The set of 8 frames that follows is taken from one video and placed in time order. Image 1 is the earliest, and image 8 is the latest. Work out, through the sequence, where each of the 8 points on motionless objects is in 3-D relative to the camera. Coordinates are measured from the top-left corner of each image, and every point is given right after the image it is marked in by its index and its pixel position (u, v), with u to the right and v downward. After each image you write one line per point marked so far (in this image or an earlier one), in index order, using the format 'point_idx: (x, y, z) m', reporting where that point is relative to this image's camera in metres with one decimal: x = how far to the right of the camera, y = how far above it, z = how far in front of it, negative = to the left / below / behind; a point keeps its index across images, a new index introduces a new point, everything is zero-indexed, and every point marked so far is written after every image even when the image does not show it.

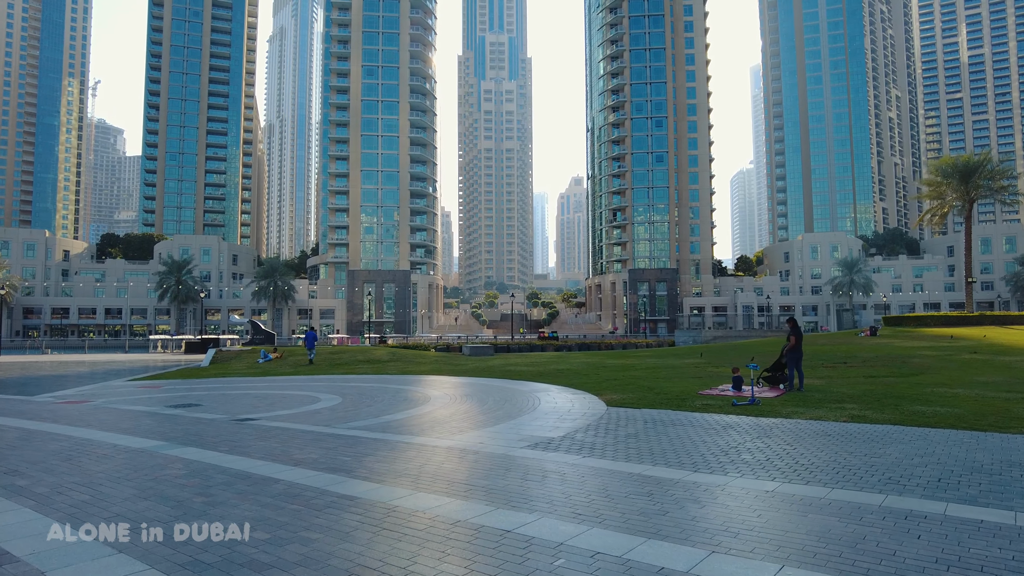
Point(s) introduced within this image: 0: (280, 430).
0: (-3.5, -2.2, +10.0) m
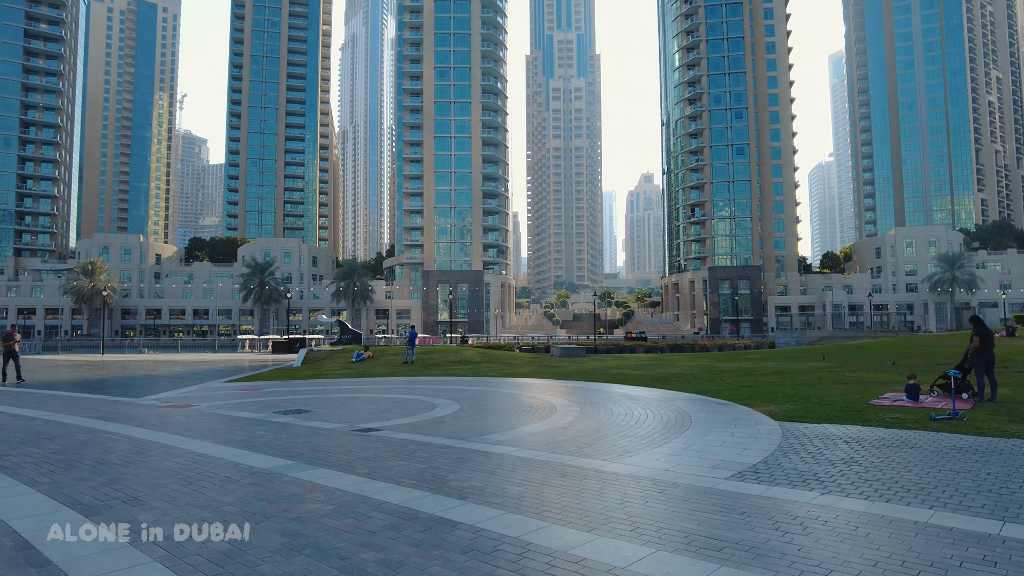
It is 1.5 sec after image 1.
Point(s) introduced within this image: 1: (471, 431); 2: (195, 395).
0: (-1.3, -2.1, +8.6) m
1: (-0.6, -2.2, +10.1) m
2: (-7.7, -2.6, +16.1) m
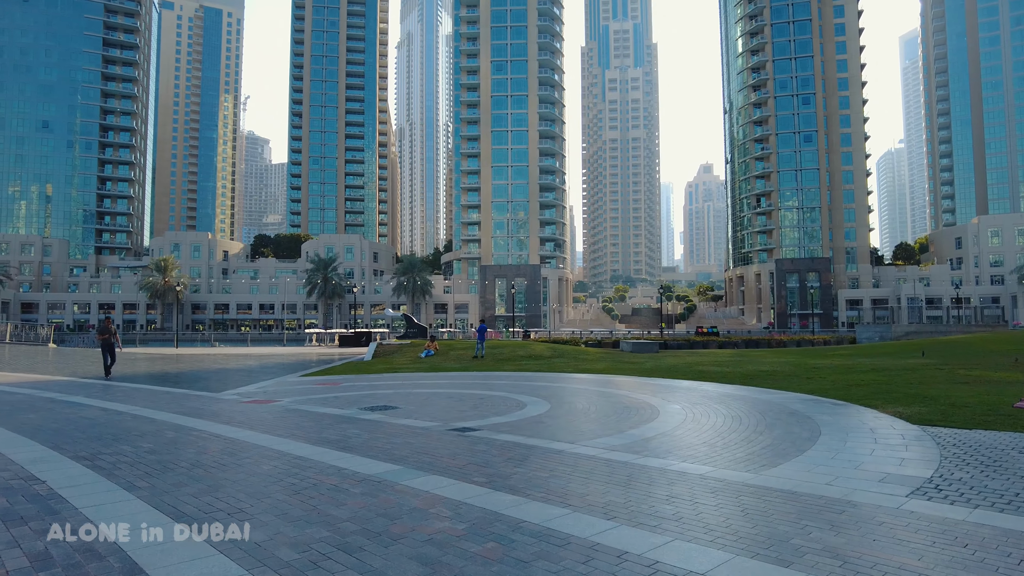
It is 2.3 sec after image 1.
0: (+0.1, -1.9, +7.8) m
1: (+0.9, -2.1, +9.3) m
2: (-5.6, -2.4, +15.8) m
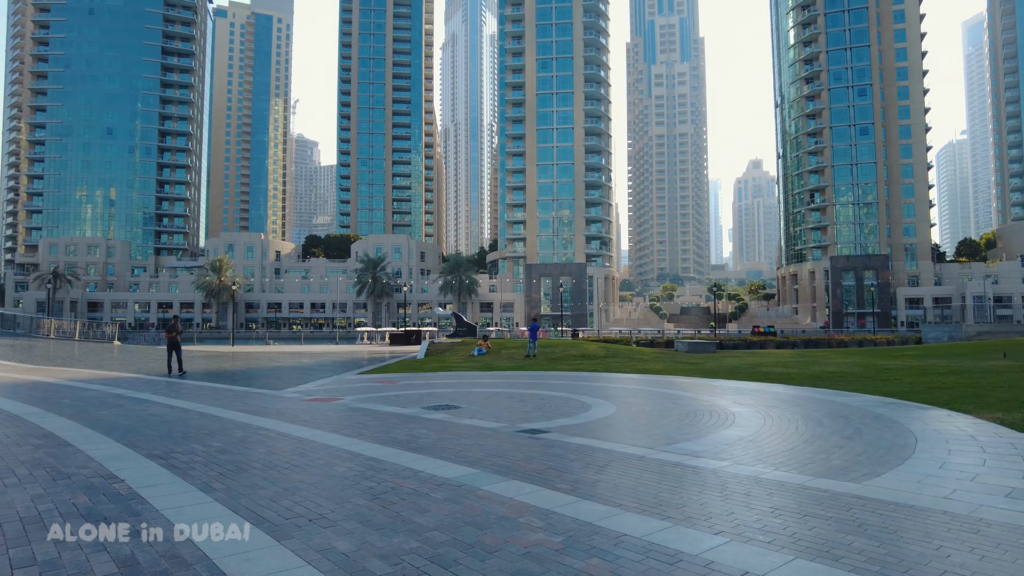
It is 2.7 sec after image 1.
0: (+1.0, -1.9, +7.5) m
1: (+1.9, -2.0, +8.9) m
2: (-4.2, -2.4, +15.8) m
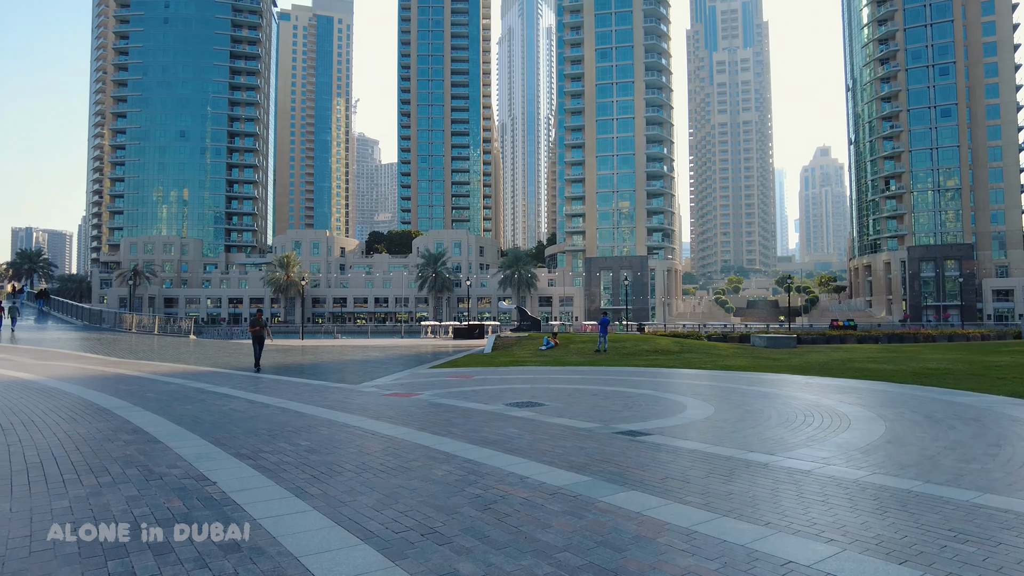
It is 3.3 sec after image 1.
0: (+2.1, -1.8, +6.8) m
1: (+3.1, -1.9, +8.1) m
2: (-2.4, -2.2, +15.5) m
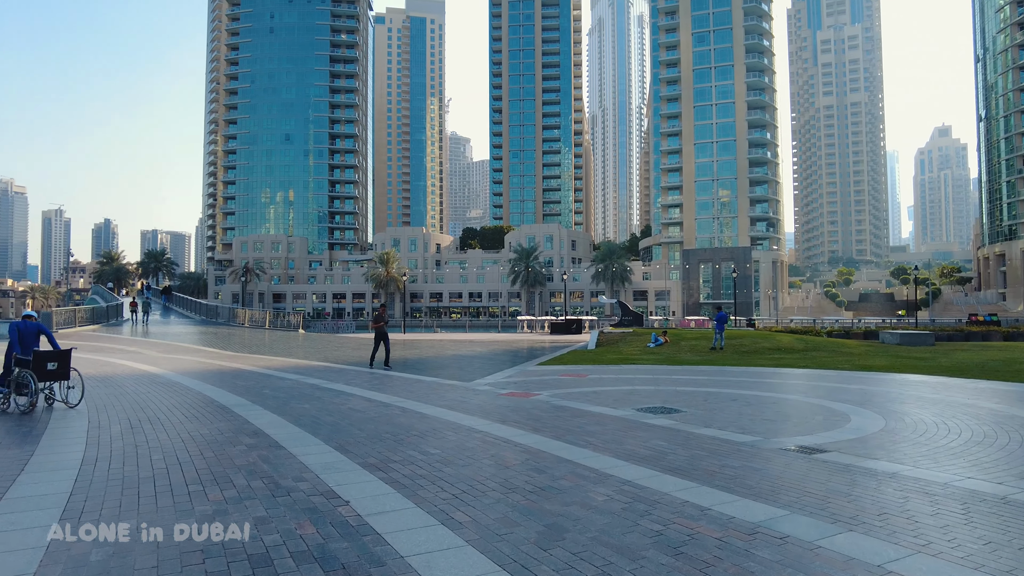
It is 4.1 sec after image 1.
0: (+3.5, -1.7, +5.5) m
1: (+4.7, -1.8, +6.6) m
2: (+0.3, -2.1, +14.7) m
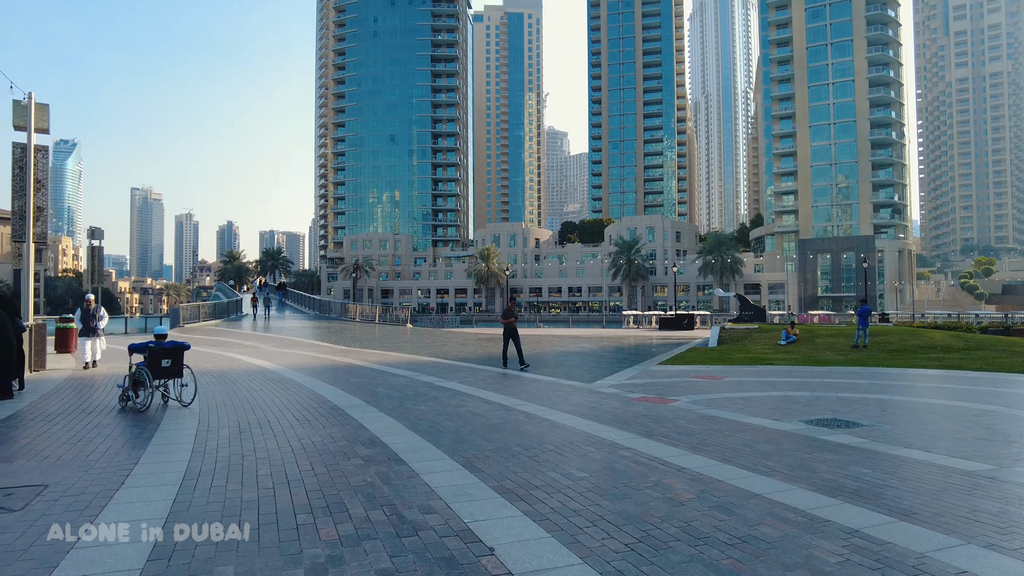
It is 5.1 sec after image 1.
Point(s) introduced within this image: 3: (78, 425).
0: (+4.7, -1.5, +3.6) m
1: (+6.0, -1.6, +4.6) m
2: (+2.8, -1.9, +13.3) m
3: (-5.3, -1.7, +8.1) m
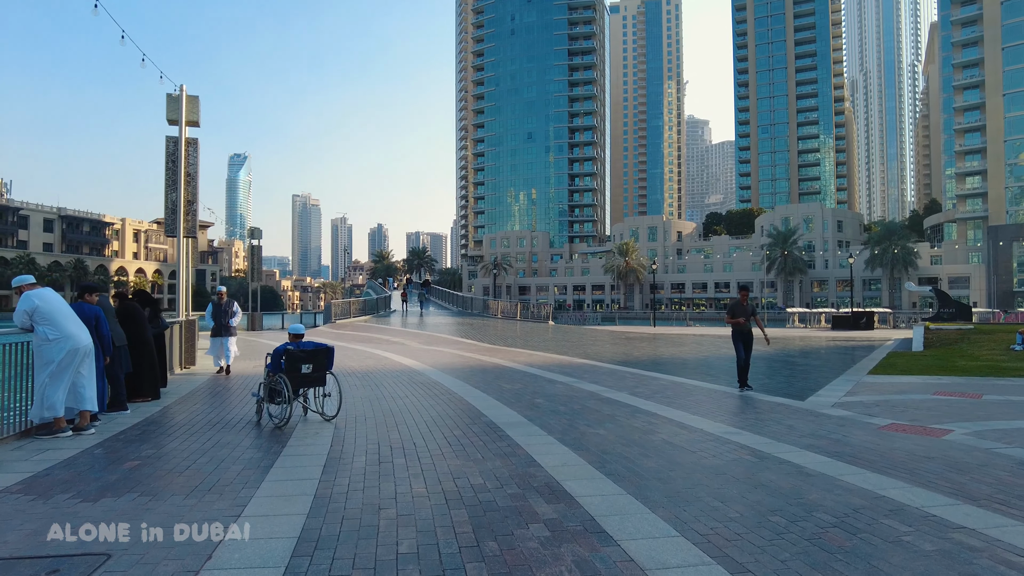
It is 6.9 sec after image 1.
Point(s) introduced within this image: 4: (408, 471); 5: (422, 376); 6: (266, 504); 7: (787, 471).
0: (+5.6, -1.4, +0.4) m
1: (+7.2, -1.5, +1.1) m
2: (+5.8, -1.8, +10.3) m
3: (-3.2, -1.6, +6.8) m
4: (-0.8, -1.5, +5.5) m
5: (-1.8, -1.8, +13.2) m
6: (-1.7, -1.5, +4.6) m
7: (+2.3, -1.6, +5.8) m
